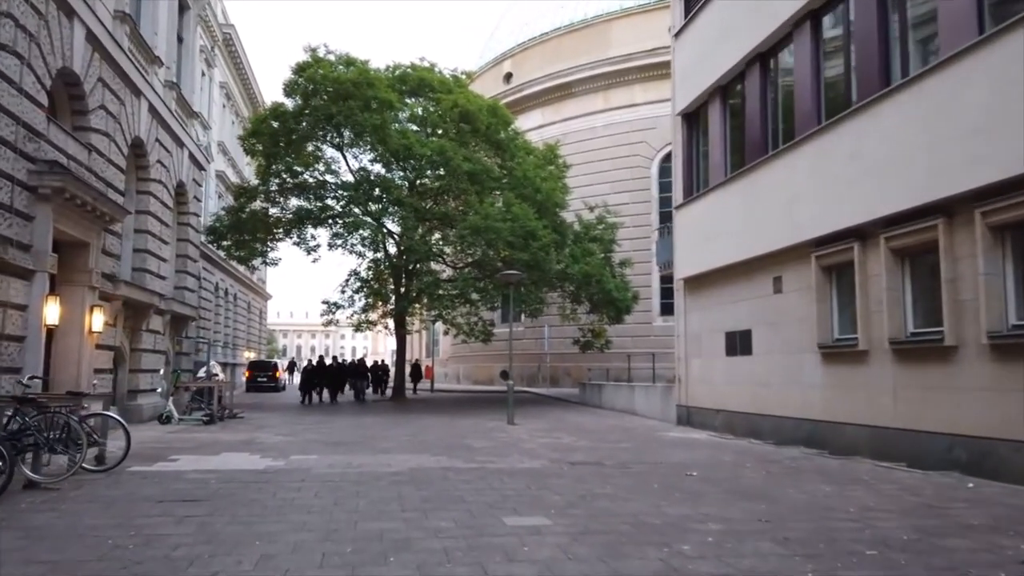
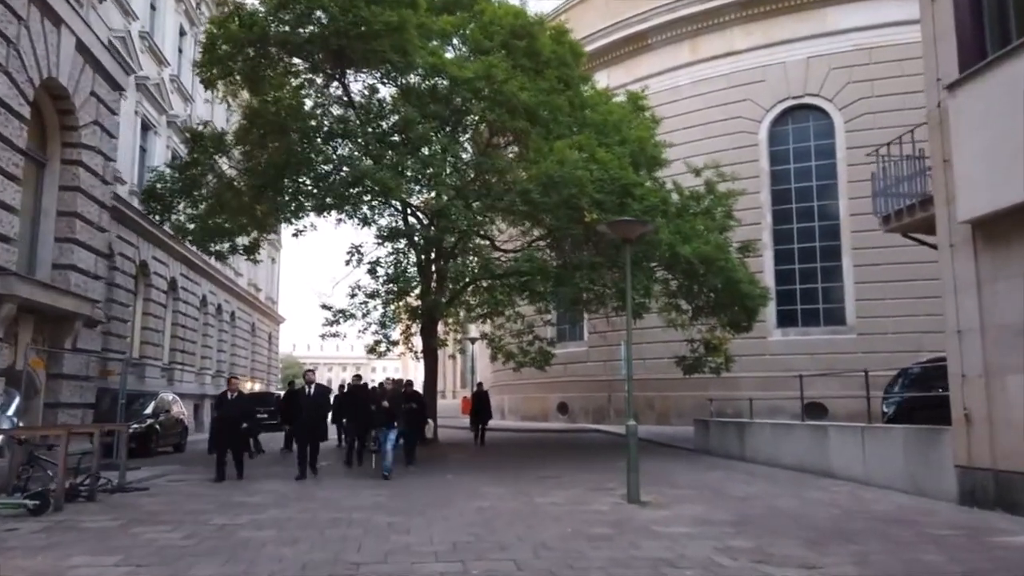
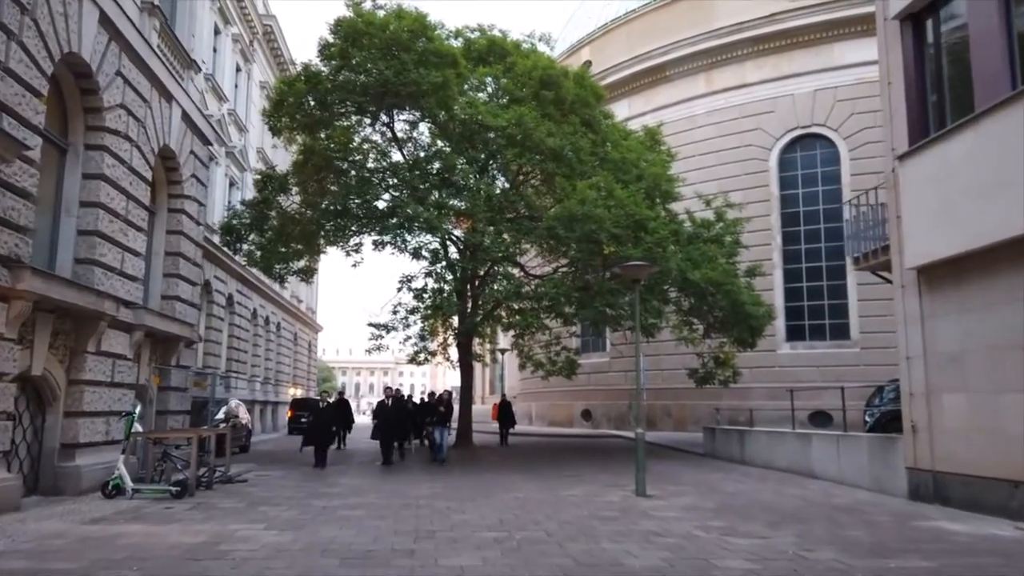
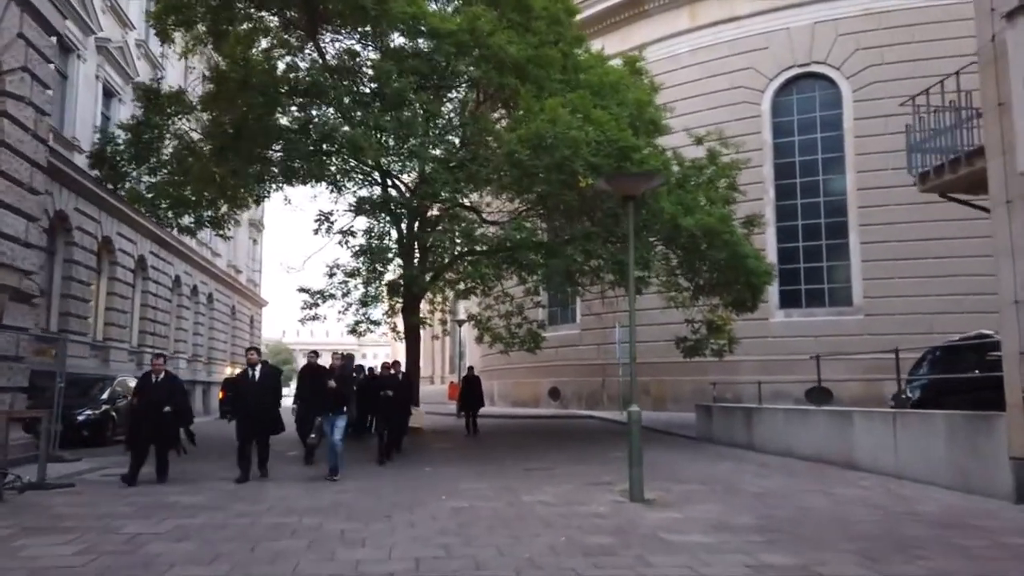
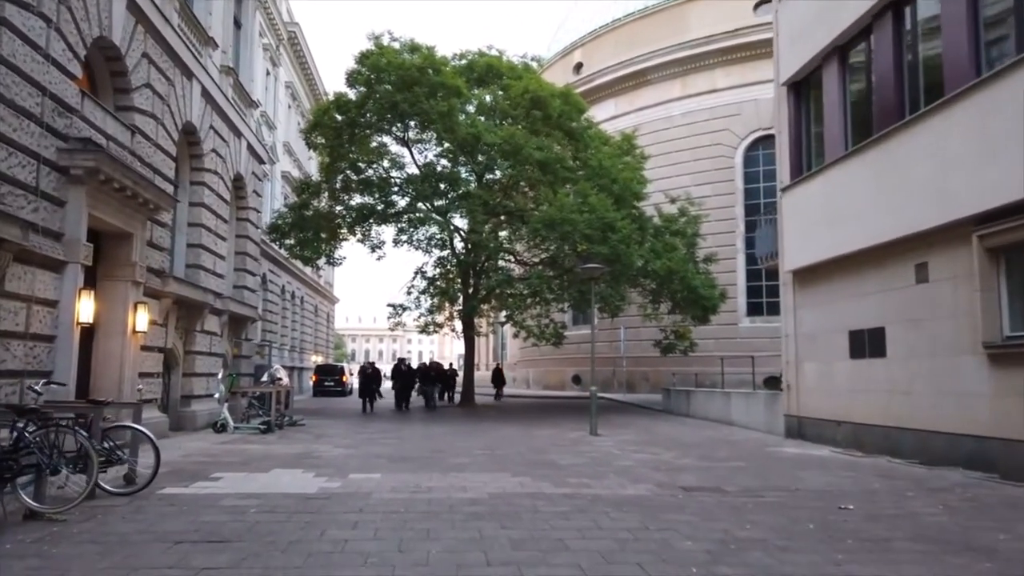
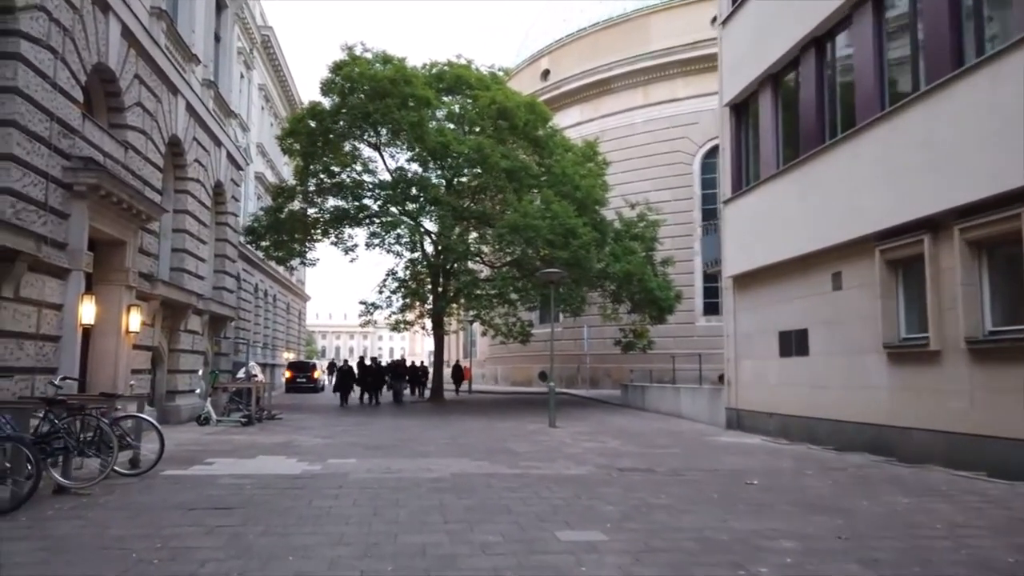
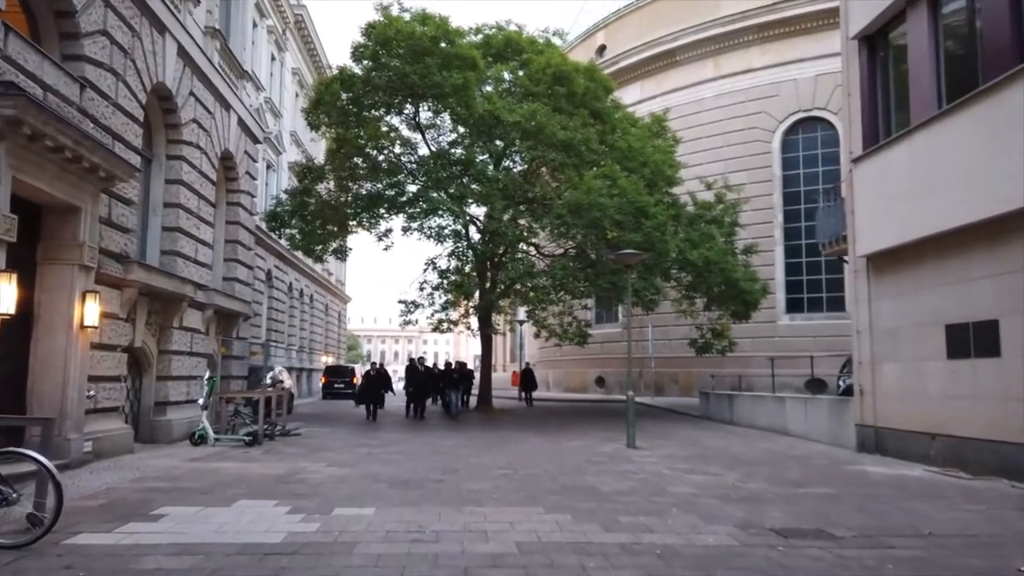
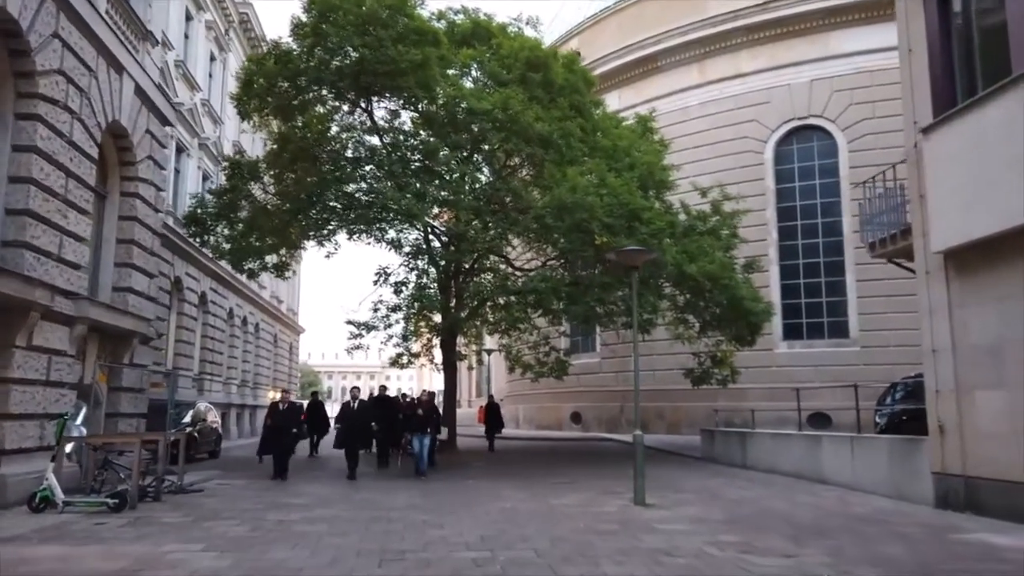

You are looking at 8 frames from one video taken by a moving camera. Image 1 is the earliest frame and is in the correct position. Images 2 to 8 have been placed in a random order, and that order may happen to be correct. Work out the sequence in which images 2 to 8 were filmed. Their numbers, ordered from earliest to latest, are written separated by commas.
6, 5, 7, 3, 8, 2, 4
